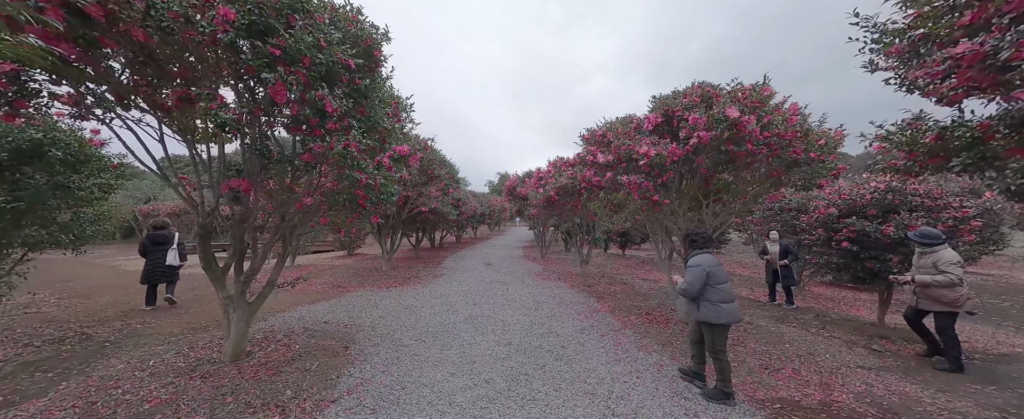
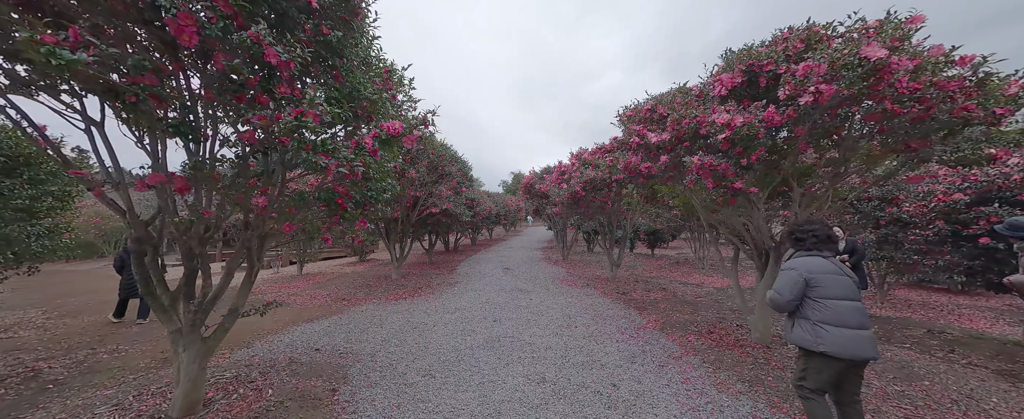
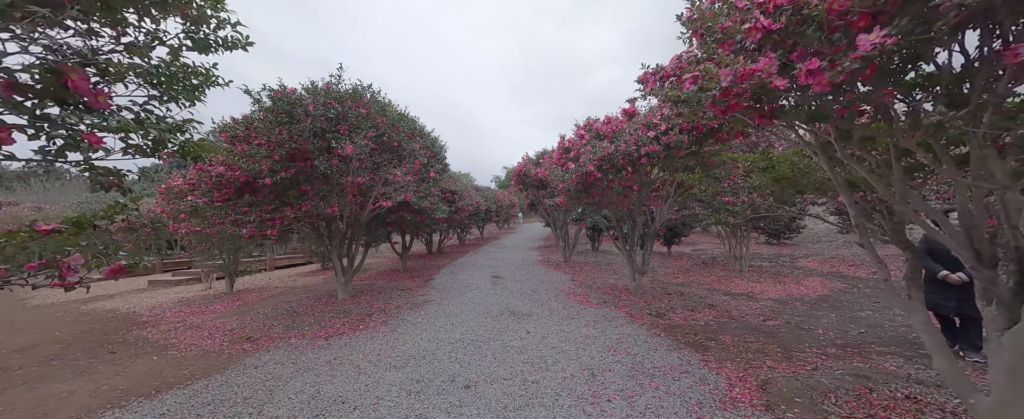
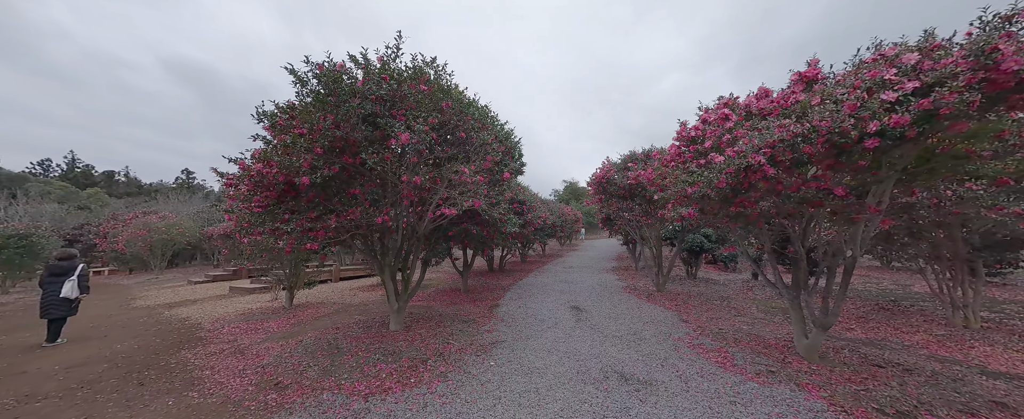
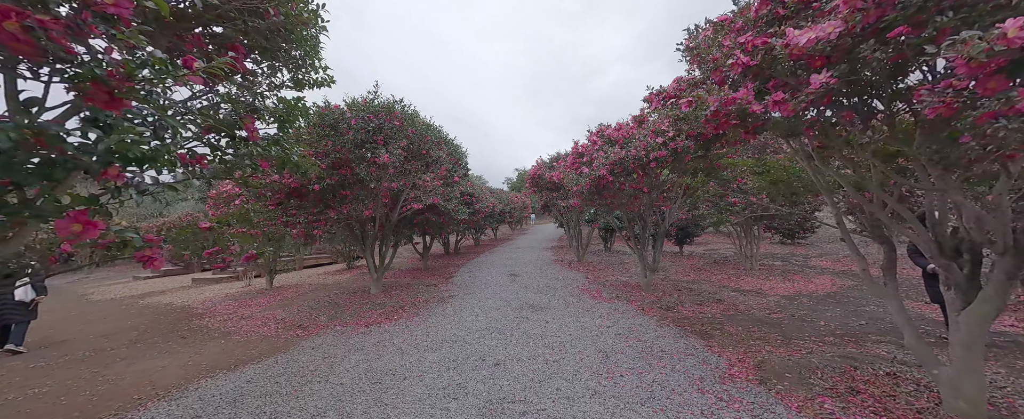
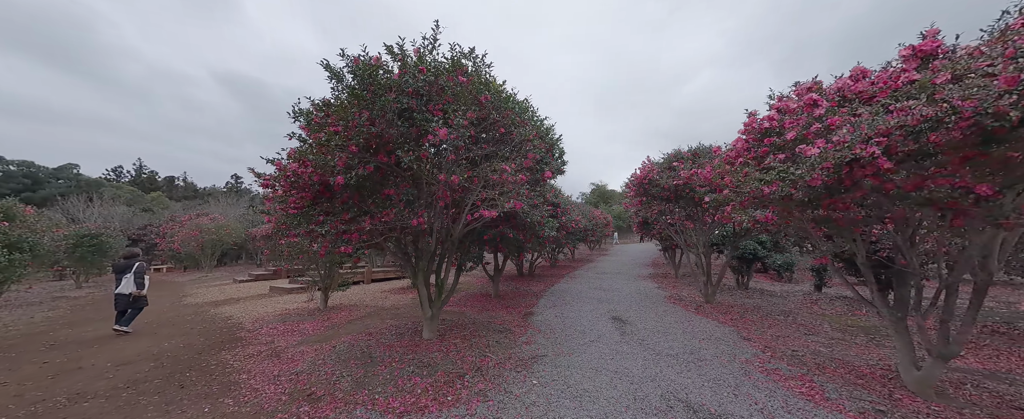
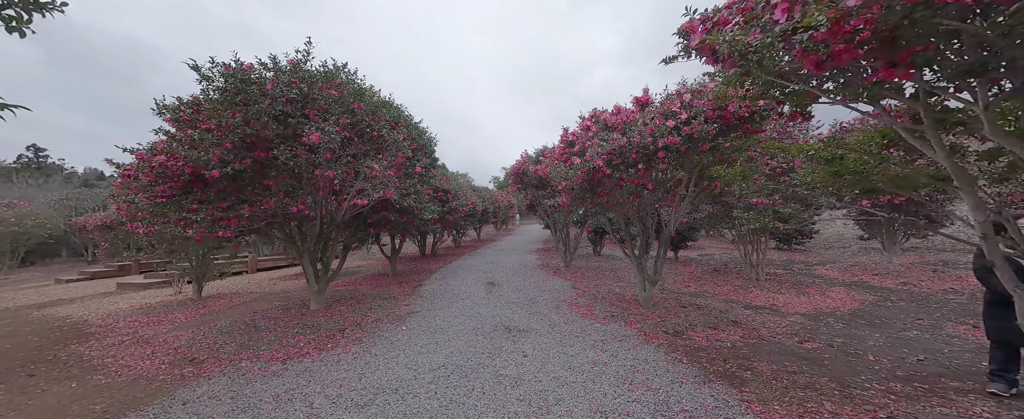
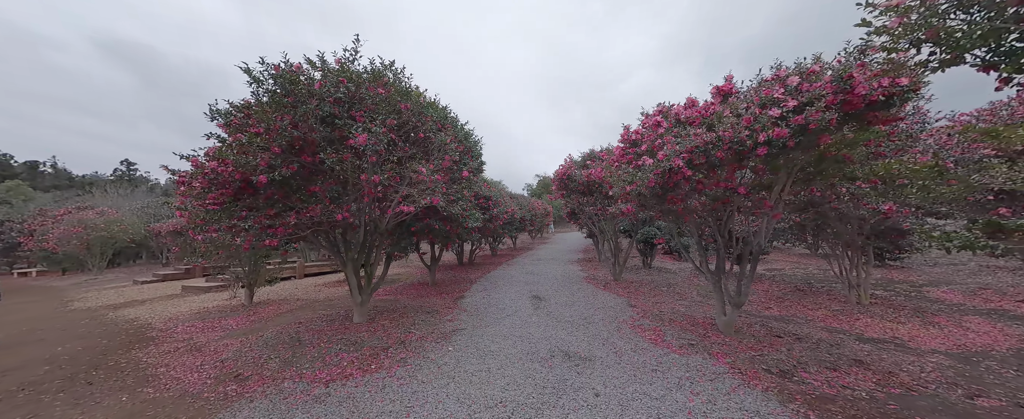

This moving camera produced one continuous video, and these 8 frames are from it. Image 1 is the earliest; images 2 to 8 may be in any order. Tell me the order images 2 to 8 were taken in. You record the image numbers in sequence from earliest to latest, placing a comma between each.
2, 5, 3, 7, 8, 4, 6
